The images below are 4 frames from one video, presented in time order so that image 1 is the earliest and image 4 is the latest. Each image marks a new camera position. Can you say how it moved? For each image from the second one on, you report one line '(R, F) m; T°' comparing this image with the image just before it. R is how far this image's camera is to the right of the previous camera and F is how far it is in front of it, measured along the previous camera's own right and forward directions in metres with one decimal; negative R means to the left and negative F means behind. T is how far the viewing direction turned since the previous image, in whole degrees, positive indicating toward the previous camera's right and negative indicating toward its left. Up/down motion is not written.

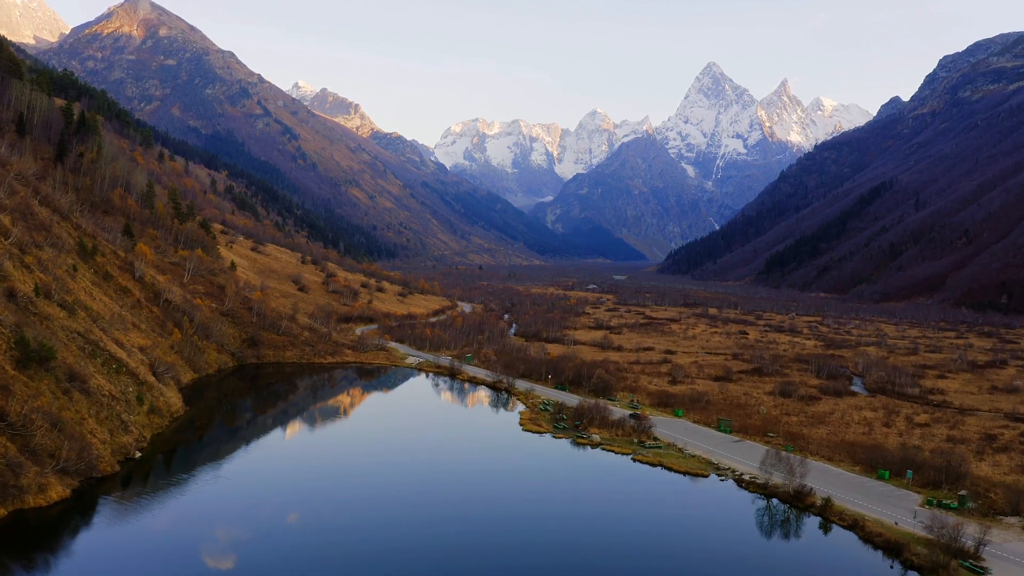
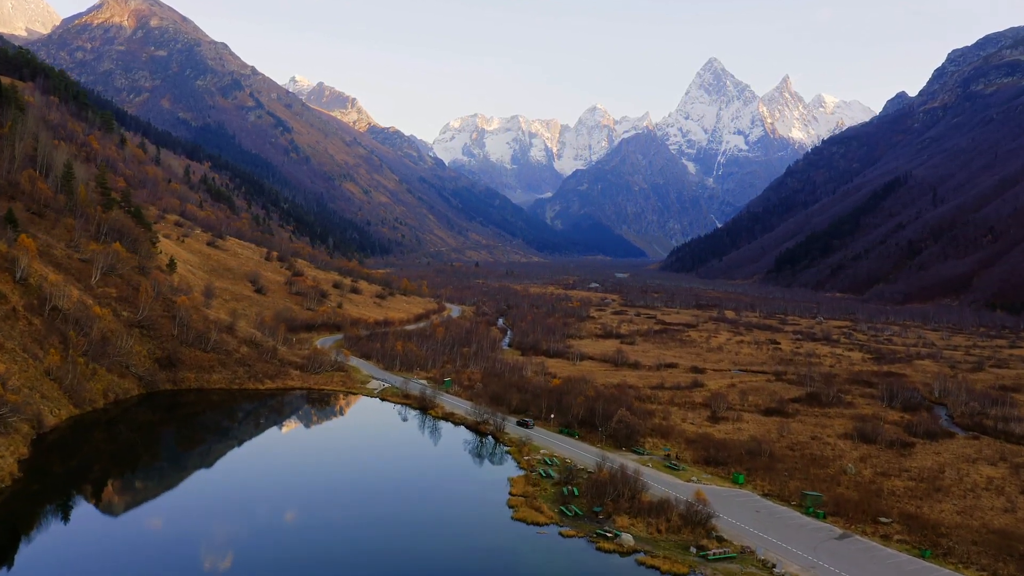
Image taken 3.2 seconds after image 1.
(+0.8, +19.0) m; 0°
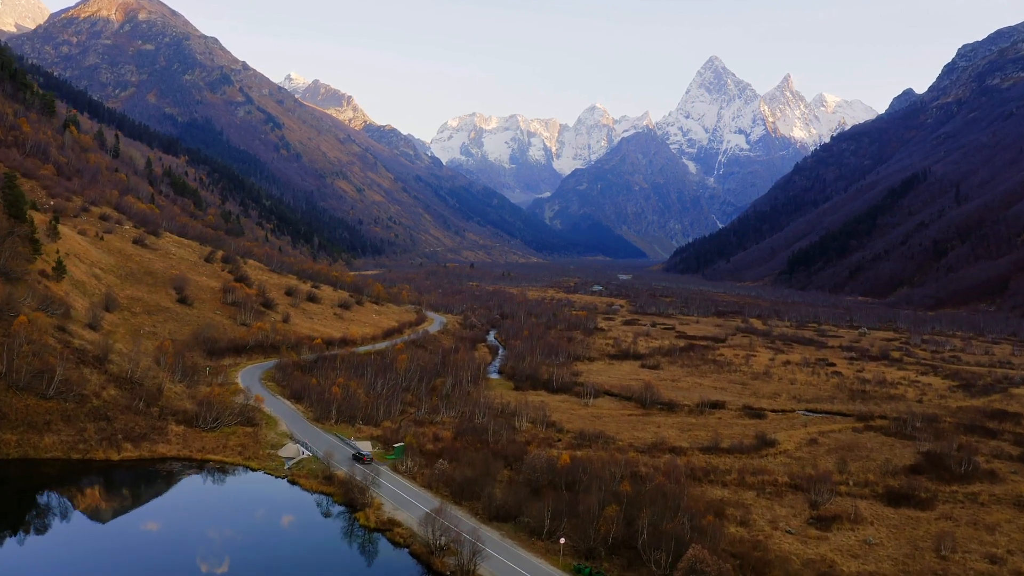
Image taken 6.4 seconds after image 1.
(+0.9, +22.7) m; 0°
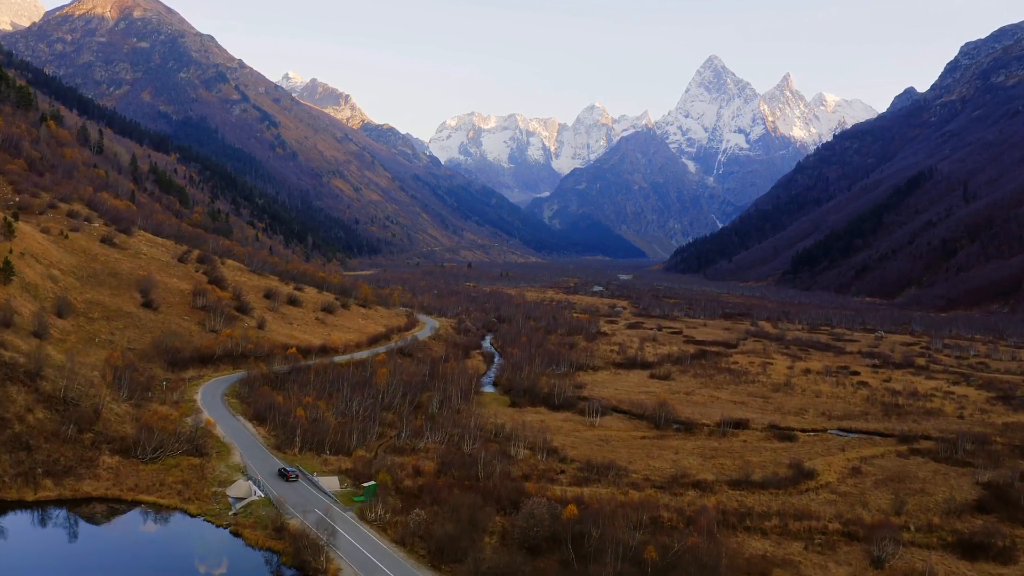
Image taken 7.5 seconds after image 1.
(+0.3, +7.4) m; 0°
